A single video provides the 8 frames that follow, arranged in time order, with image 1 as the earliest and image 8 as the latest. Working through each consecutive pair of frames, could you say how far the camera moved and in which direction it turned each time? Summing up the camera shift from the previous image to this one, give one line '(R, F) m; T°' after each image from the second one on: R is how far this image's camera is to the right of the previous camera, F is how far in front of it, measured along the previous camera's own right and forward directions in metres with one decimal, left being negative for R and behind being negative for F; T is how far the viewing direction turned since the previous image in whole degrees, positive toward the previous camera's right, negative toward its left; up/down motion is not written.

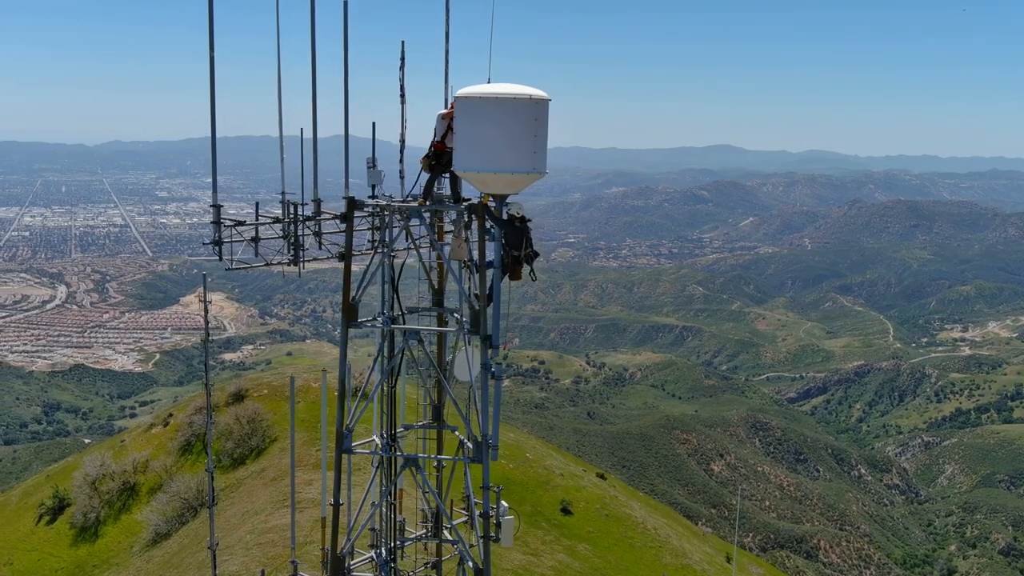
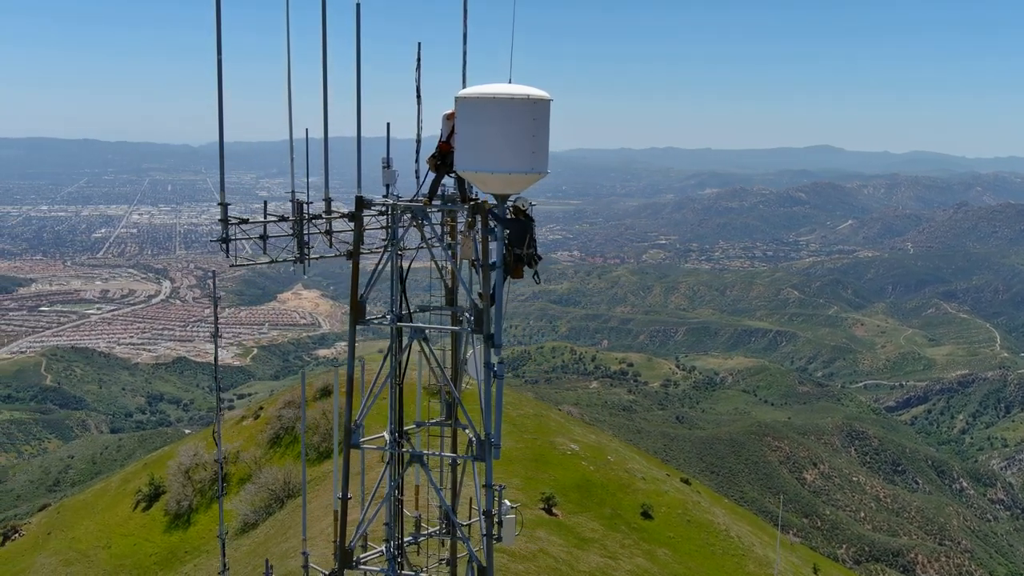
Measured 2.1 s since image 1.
(+0.8, +0.1) m; -5°
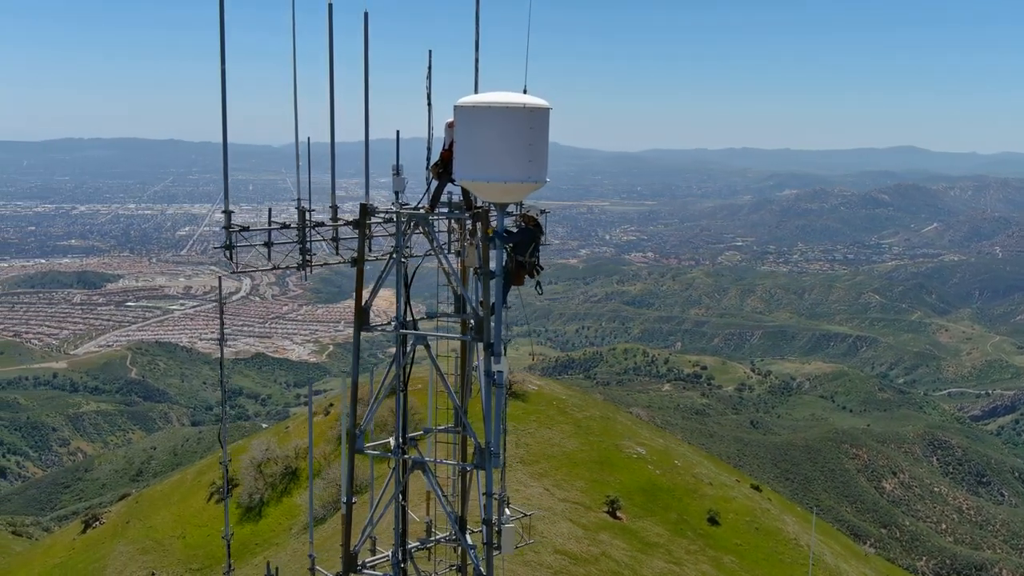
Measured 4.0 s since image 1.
(+0.7, +0.1) m; -3°
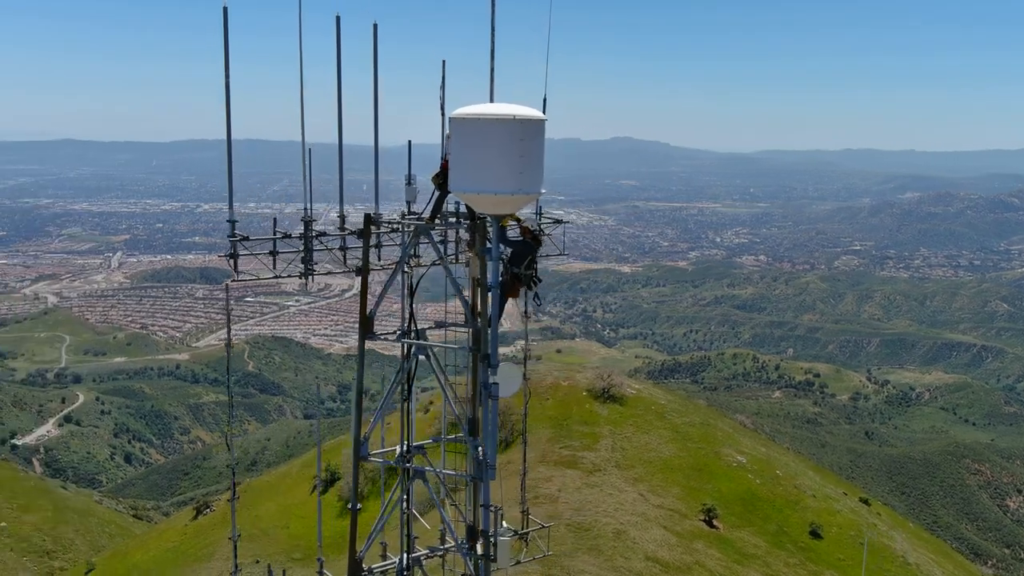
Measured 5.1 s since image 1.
(+1.1, +0.1) m; -5°
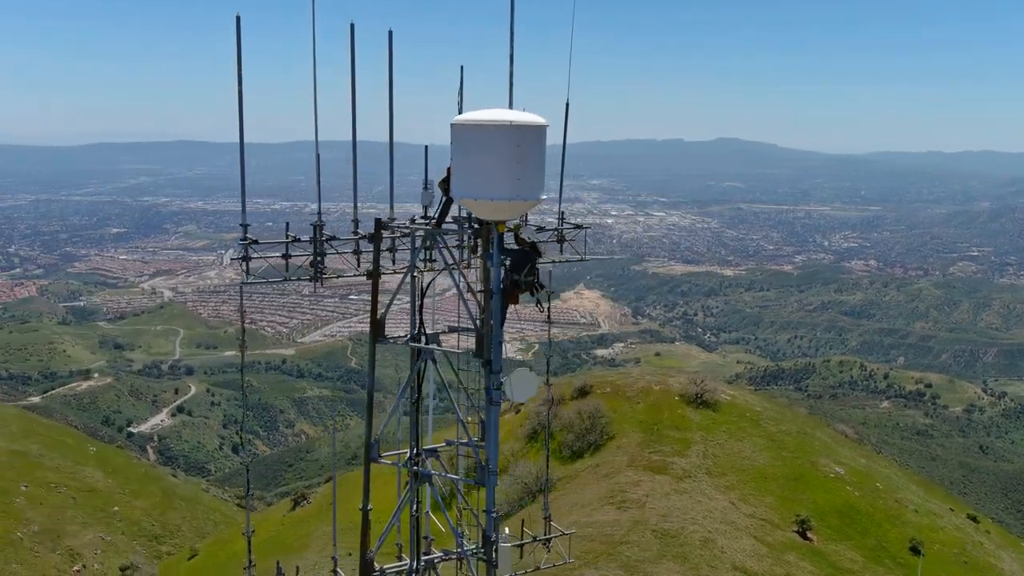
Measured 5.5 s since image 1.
(+1.0, +0.1) m; -5°
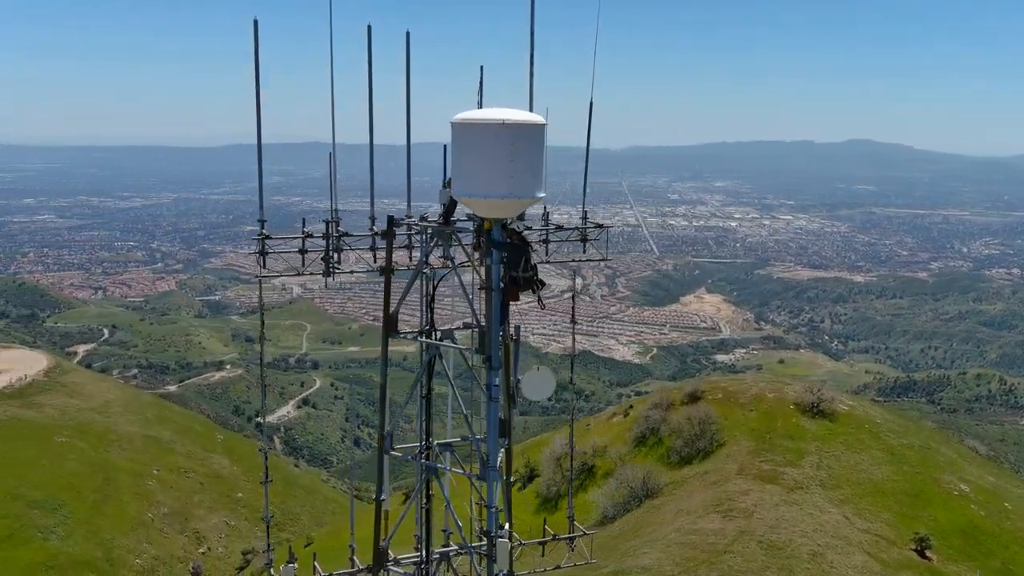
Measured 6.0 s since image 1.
(+1.3, 0.0) m; -6°
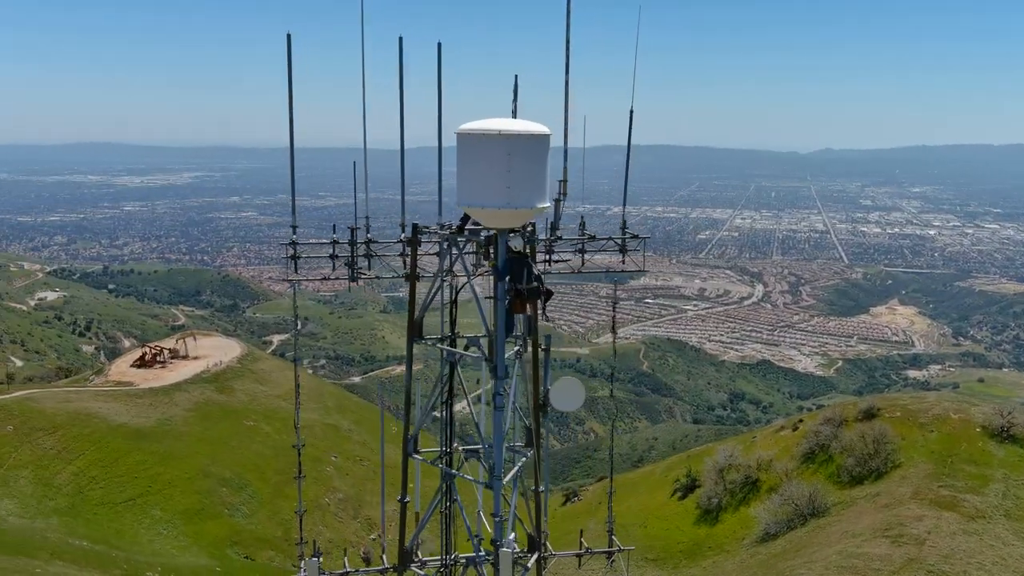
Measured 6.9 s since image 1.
(+2.0, +0.3) m; -11°
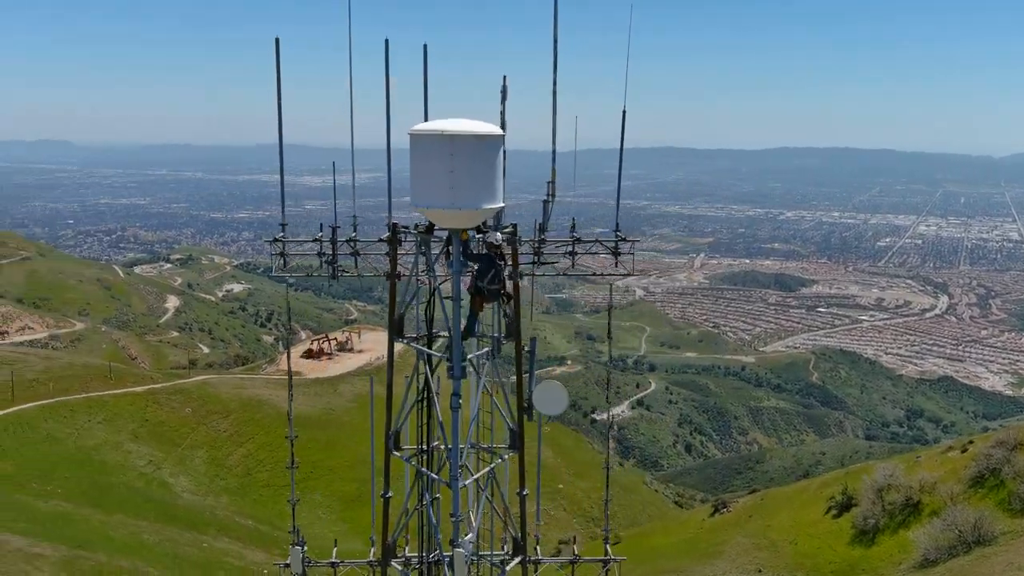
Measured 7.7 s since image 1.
(+1.5, -0.5) m; -9°
